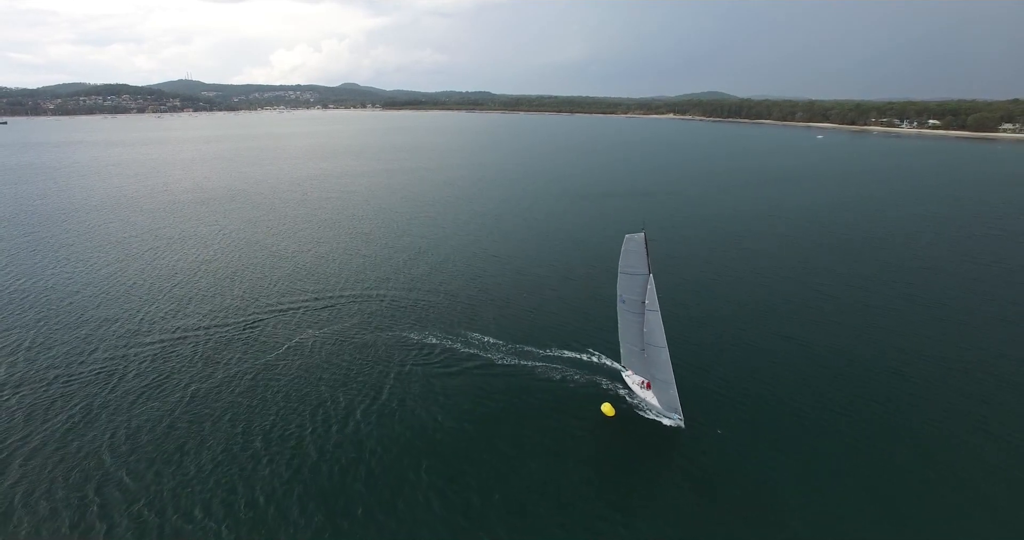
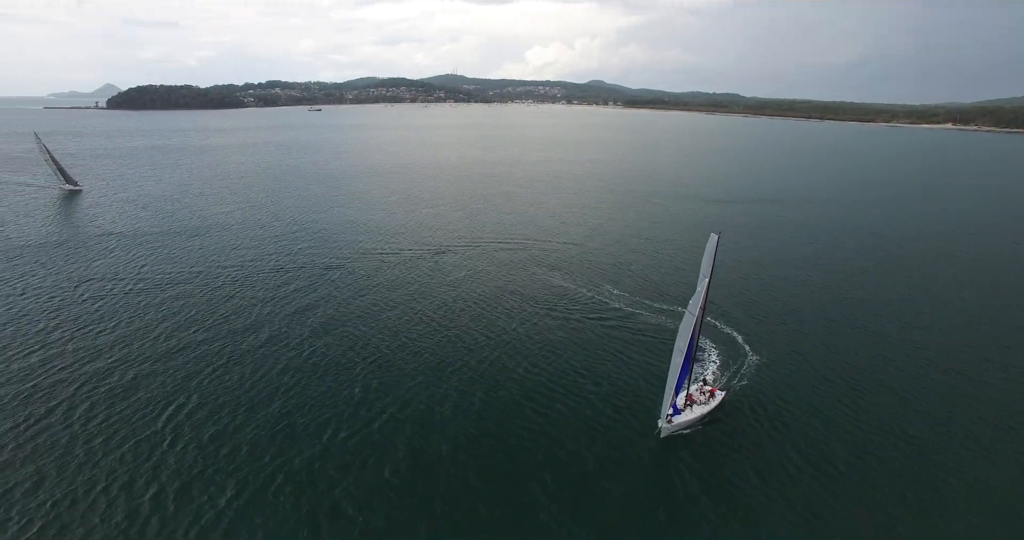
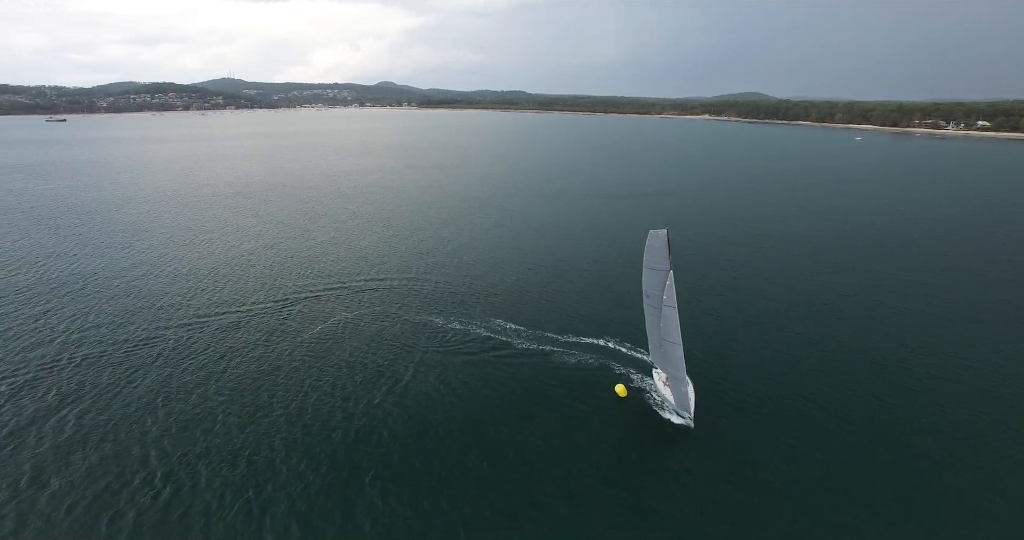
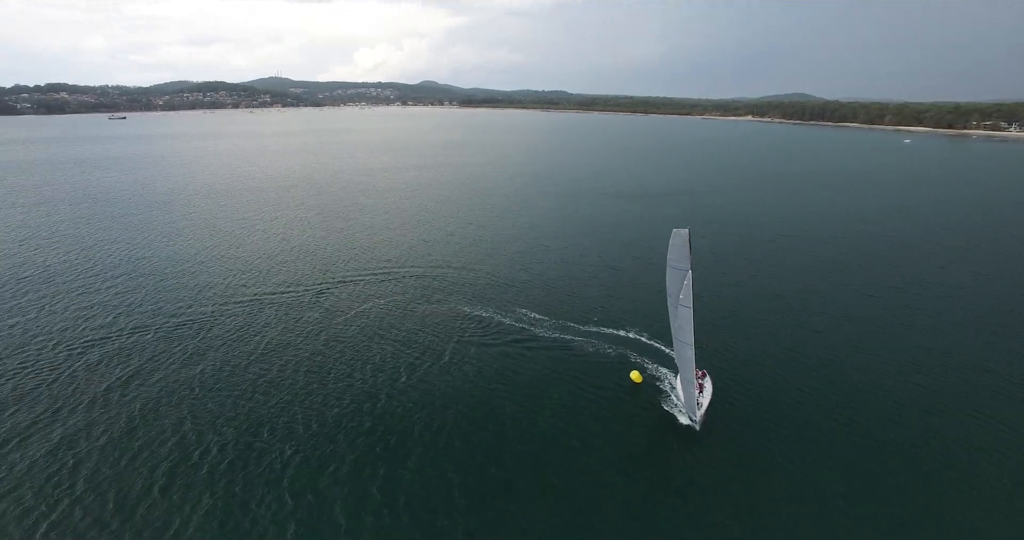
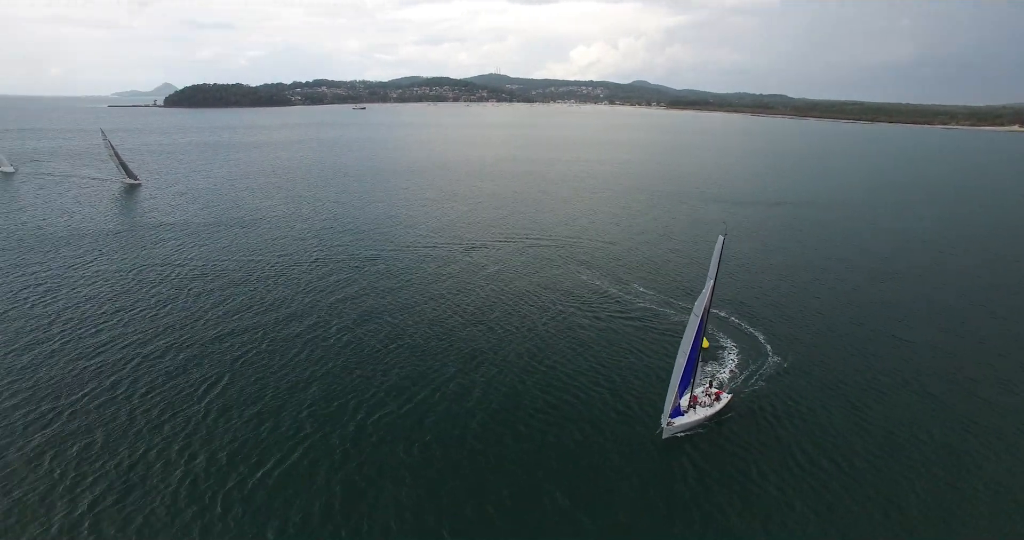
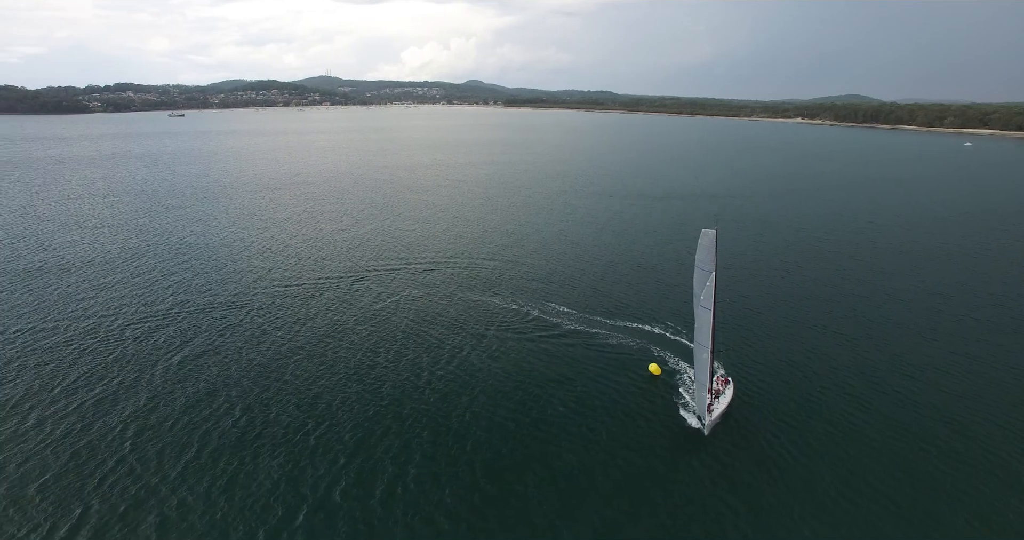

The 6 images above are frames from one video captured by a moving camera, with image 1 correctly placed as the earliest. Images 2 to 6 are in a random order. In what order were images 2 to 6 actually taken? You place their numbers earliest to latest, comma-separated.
3, 4, 6, 2, 5
